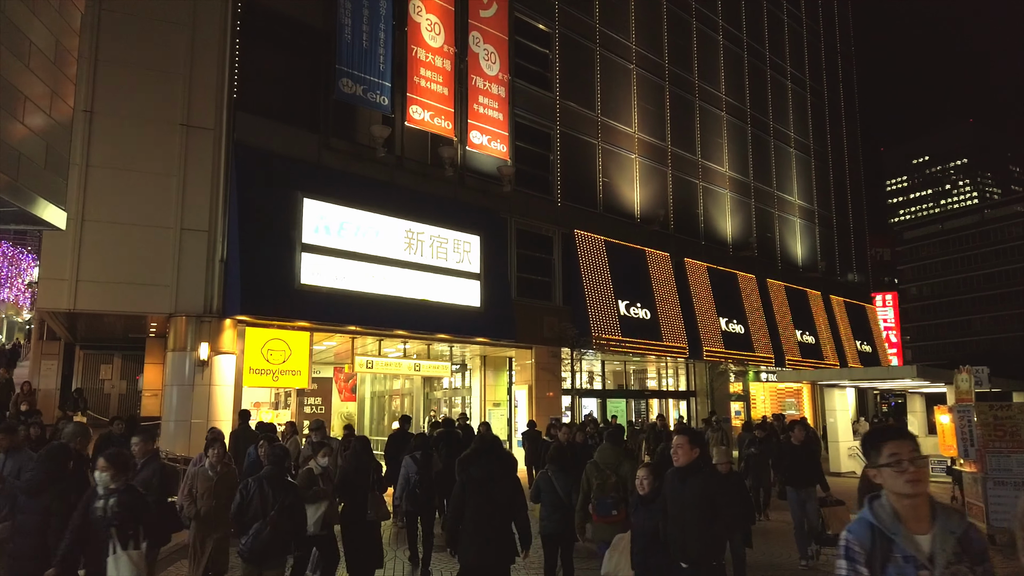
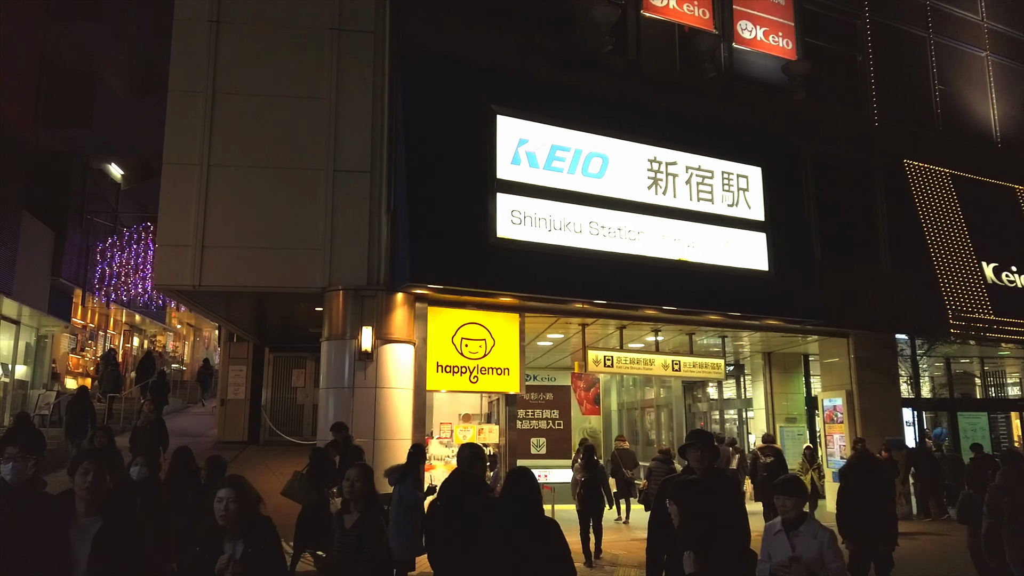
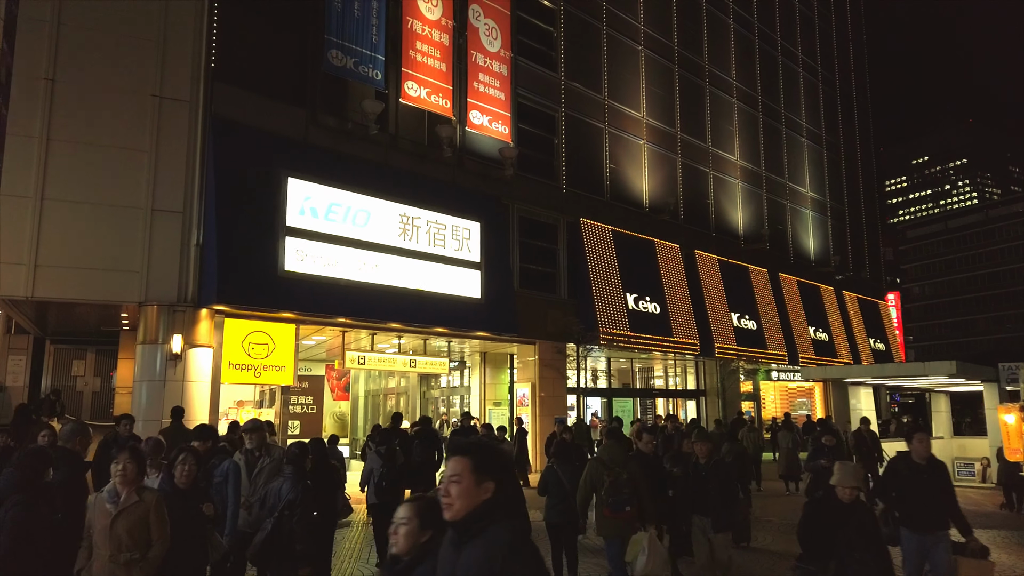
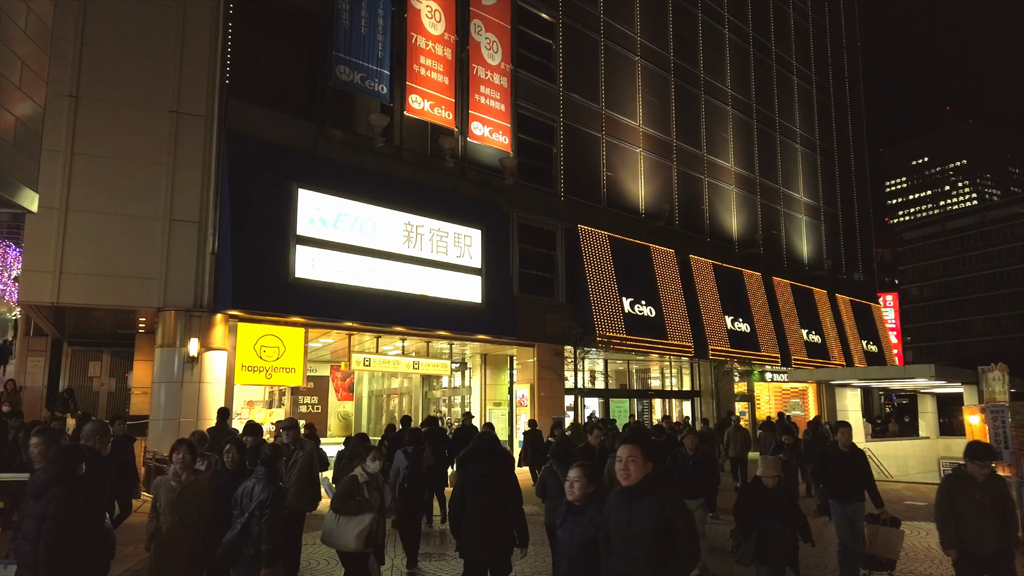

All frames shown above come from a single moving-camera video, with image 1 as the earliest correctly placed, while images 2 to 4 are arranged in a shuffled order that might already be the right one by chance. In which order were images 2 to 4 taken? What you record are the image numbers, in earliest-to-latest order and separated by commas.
4, 3, 2
